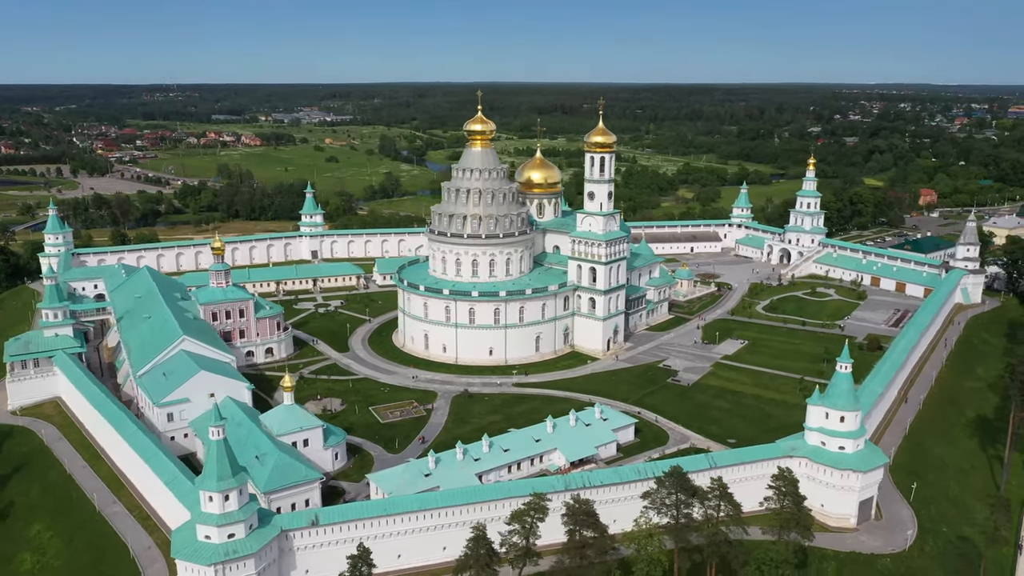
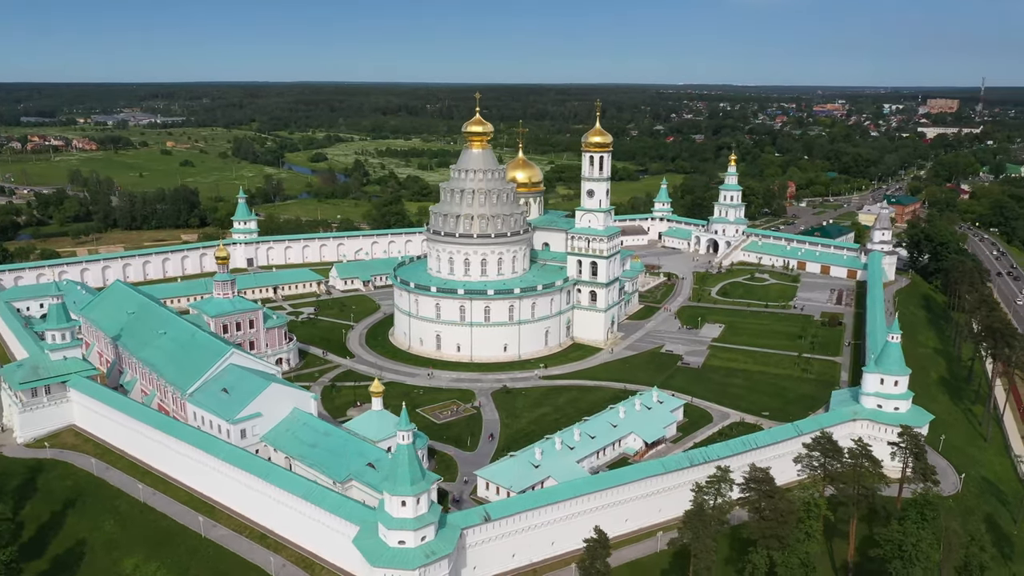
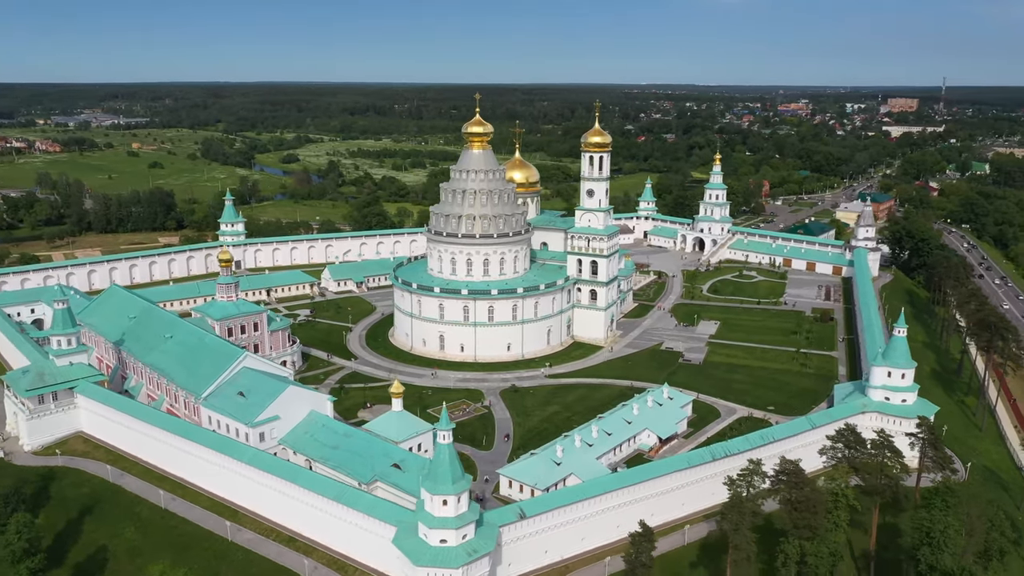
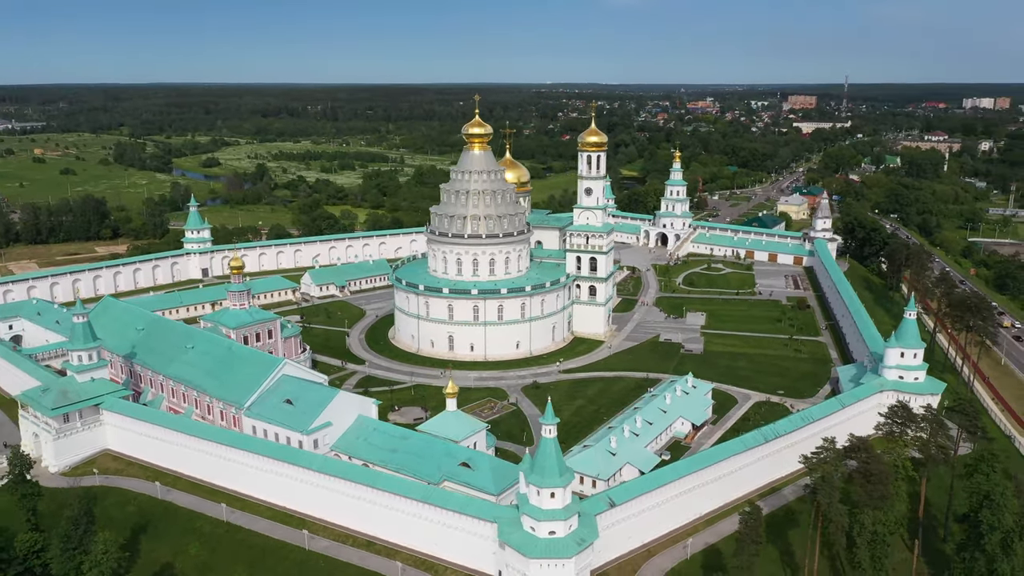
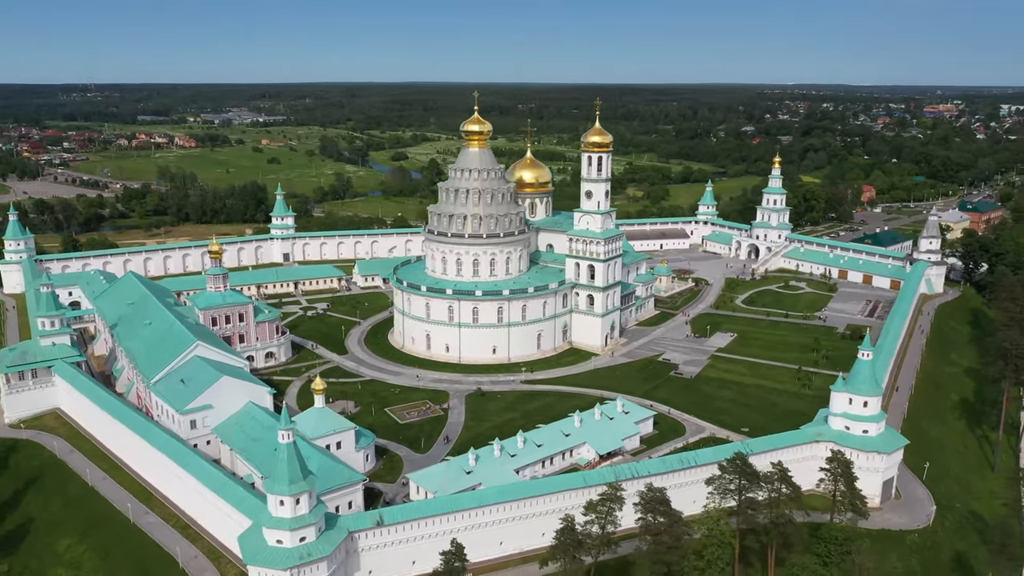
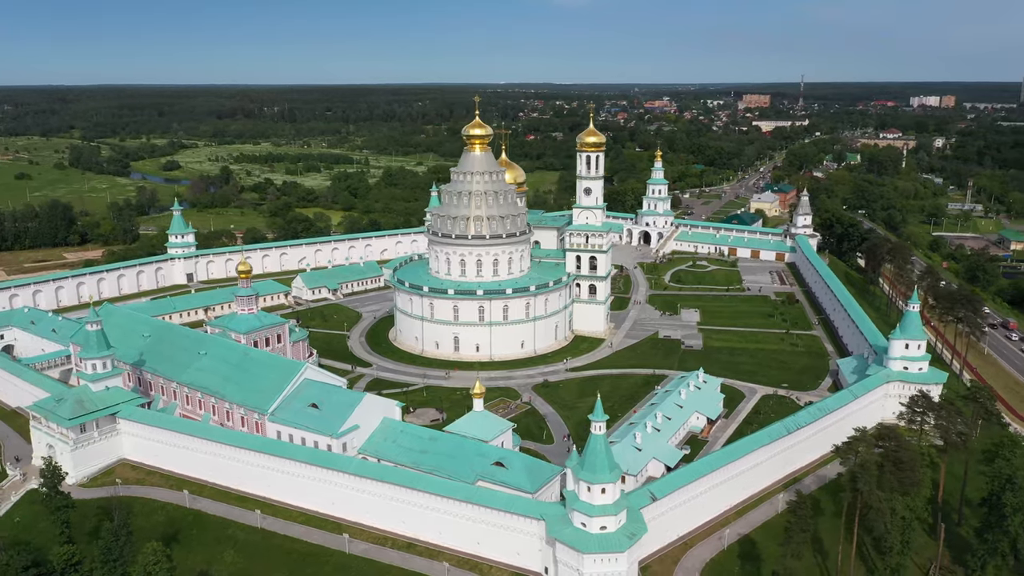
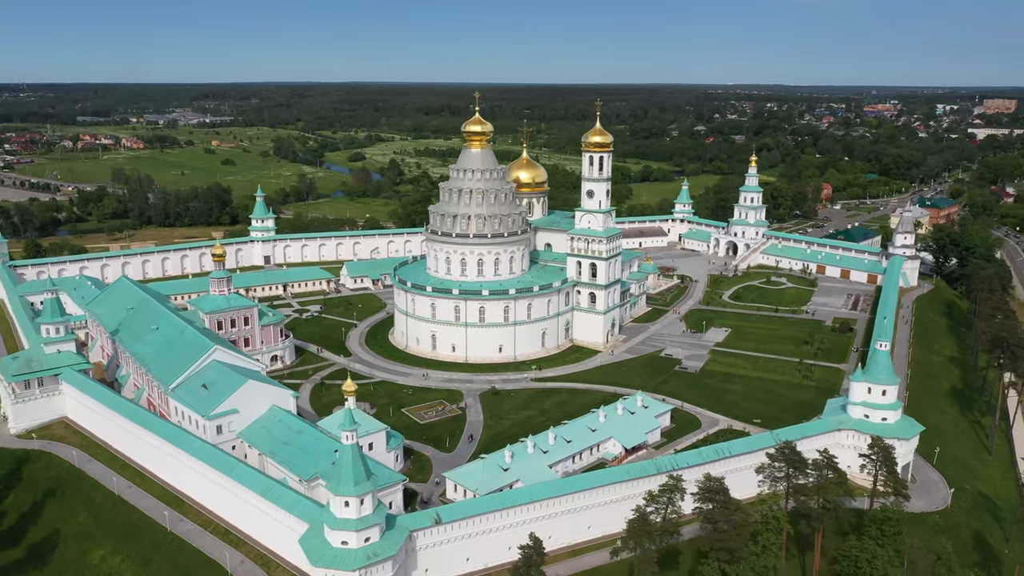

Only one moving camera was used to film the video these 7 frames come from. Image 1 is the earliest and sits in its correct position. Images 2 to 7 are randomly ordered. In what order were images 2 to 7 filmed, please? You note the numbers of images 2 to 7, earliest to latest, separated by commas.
5, 7, 2, 3, 4, 6
